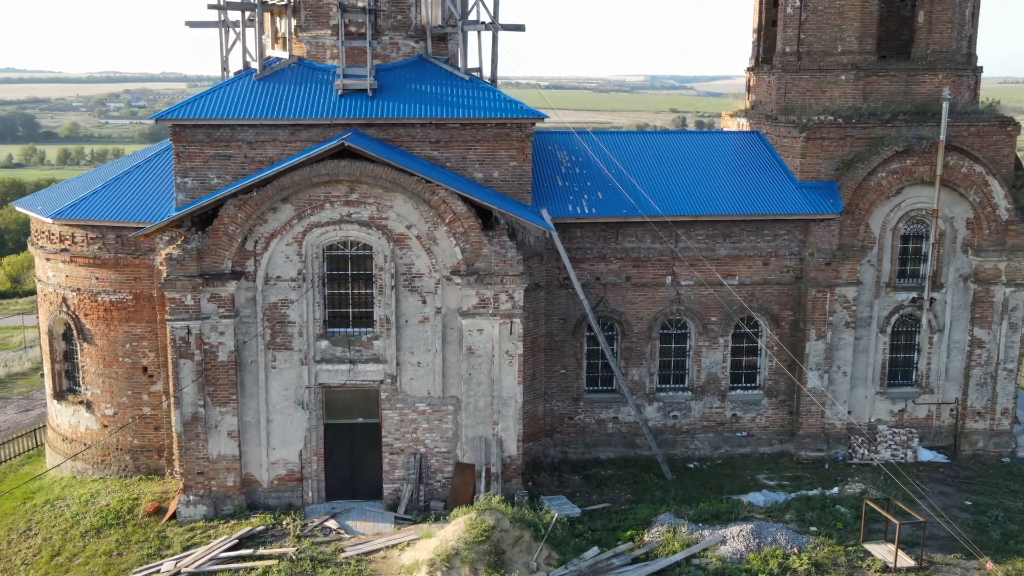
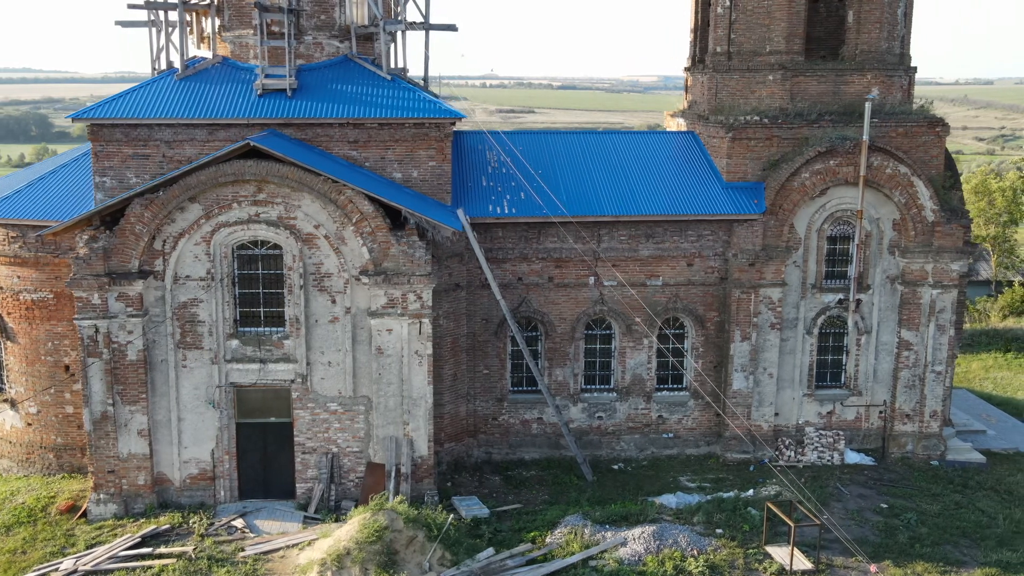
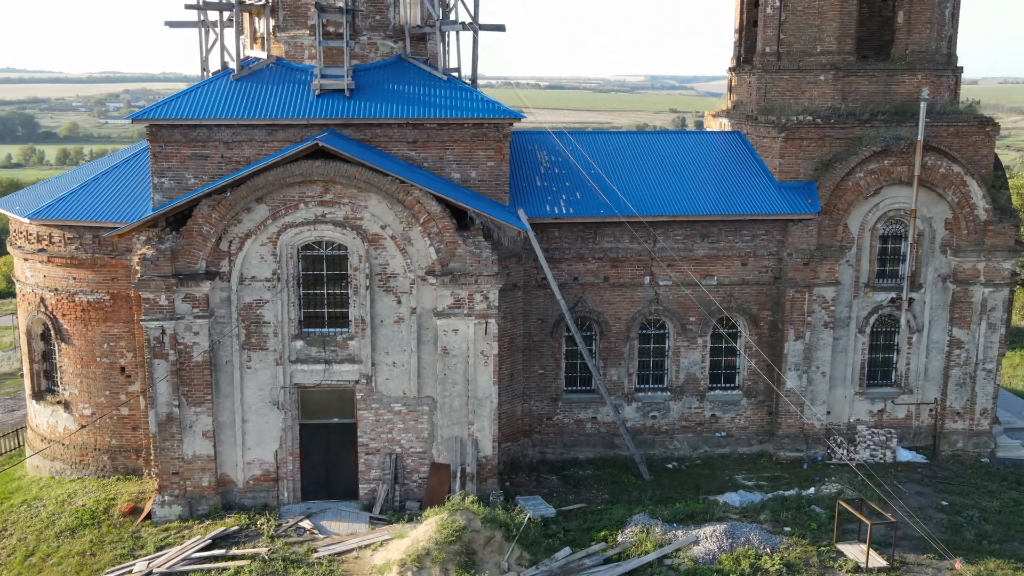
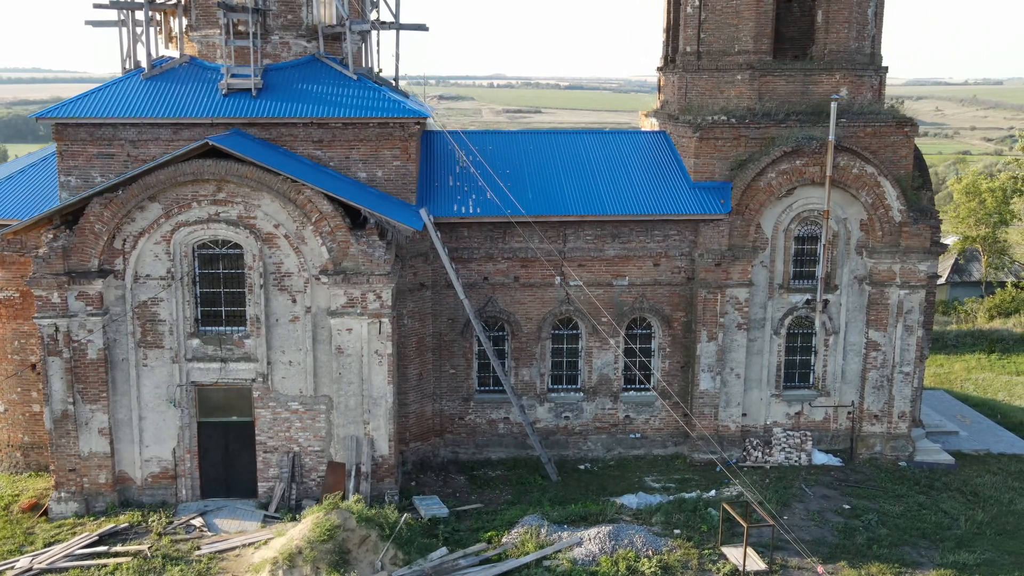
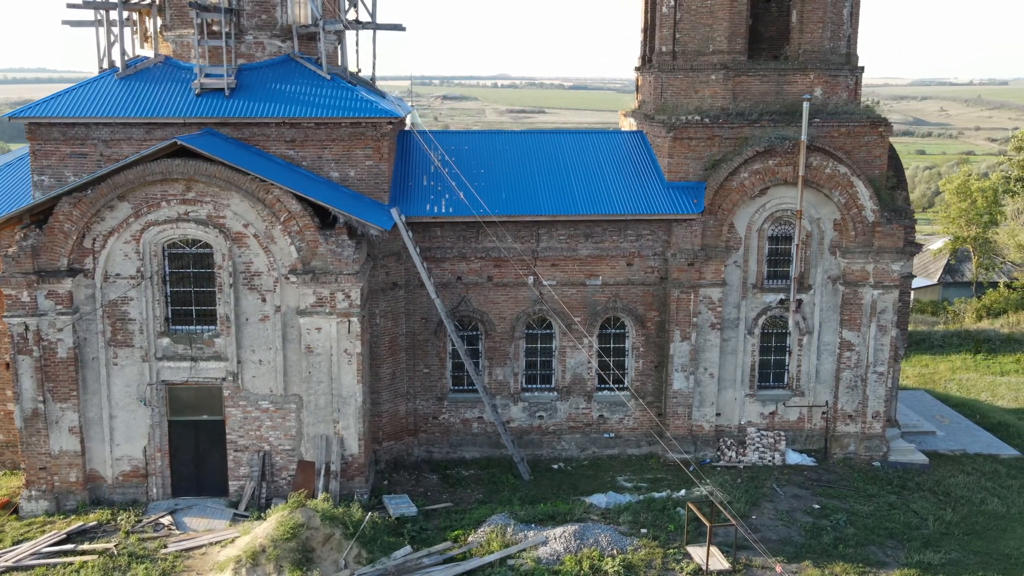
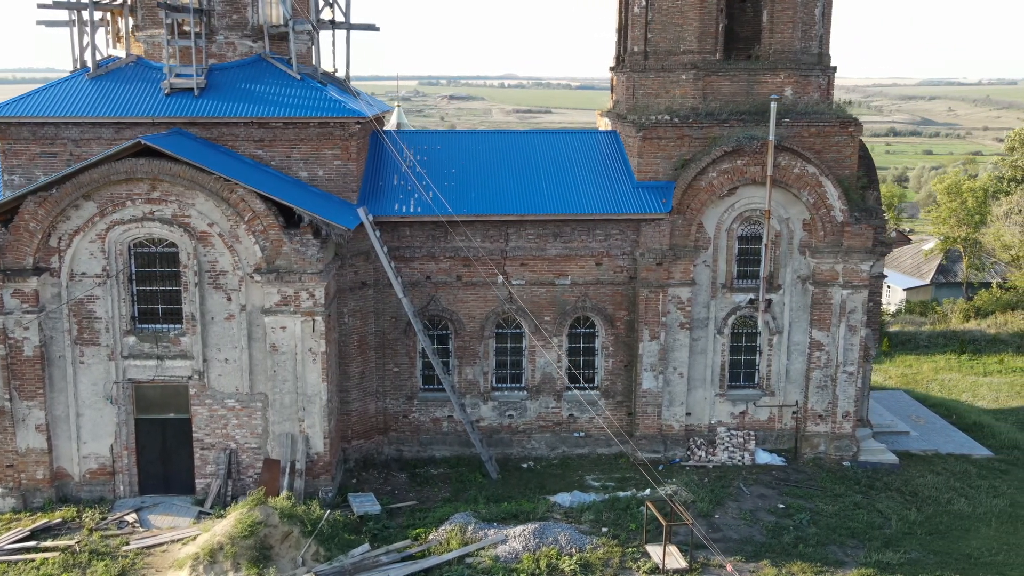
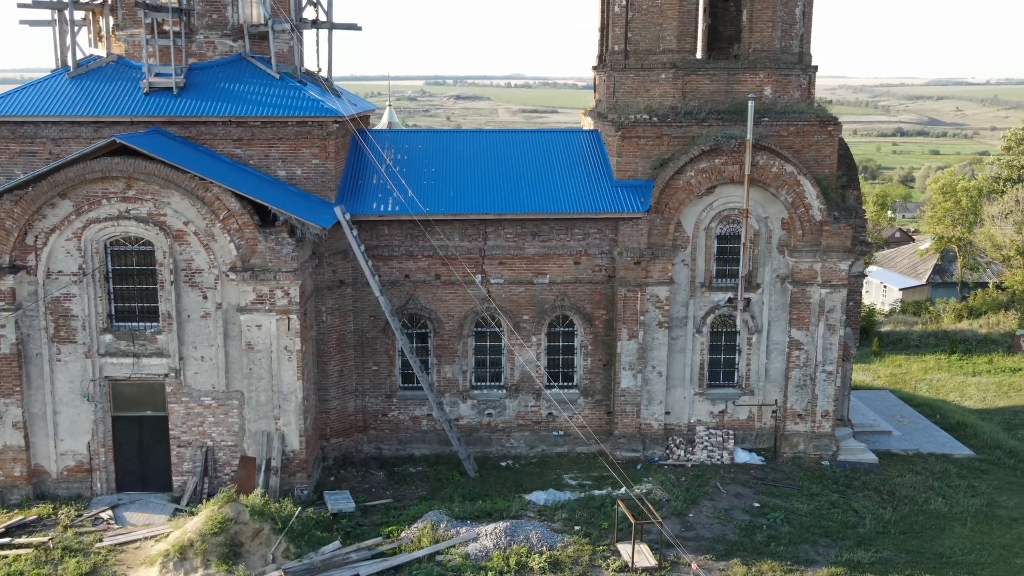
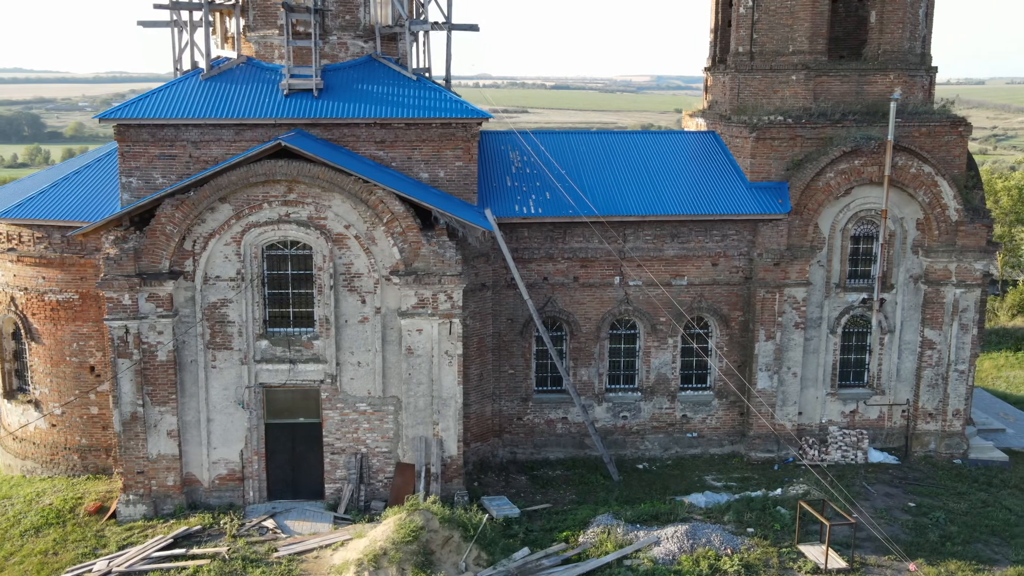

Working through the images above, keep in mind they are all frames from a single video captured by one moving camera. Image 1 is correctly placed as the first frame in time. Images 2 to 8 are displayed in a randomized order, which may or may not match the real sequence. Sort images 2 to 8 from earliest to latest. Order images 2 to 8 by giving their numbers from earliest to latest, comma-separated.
3, 8, 2, 4, 5, 6, 7
